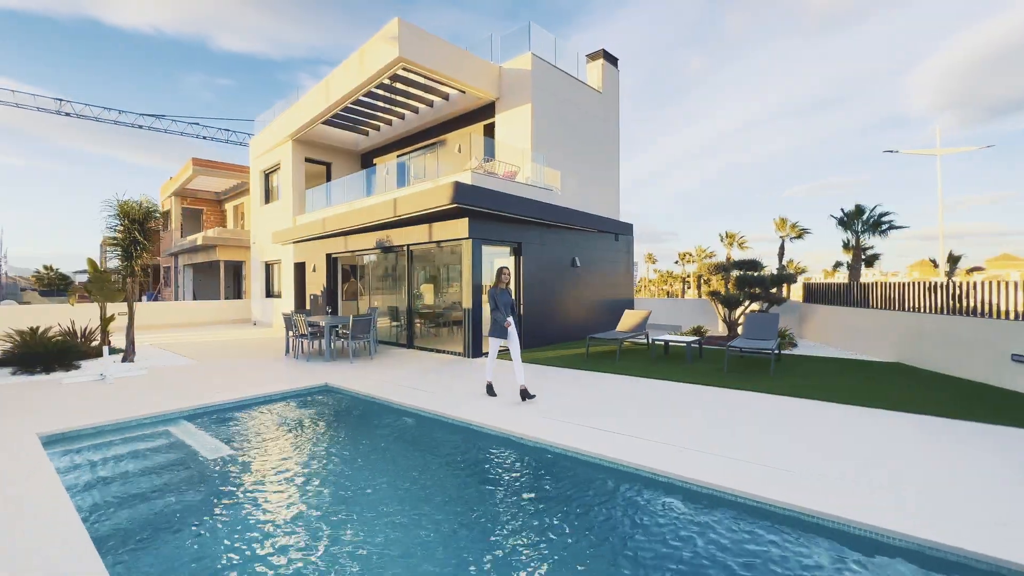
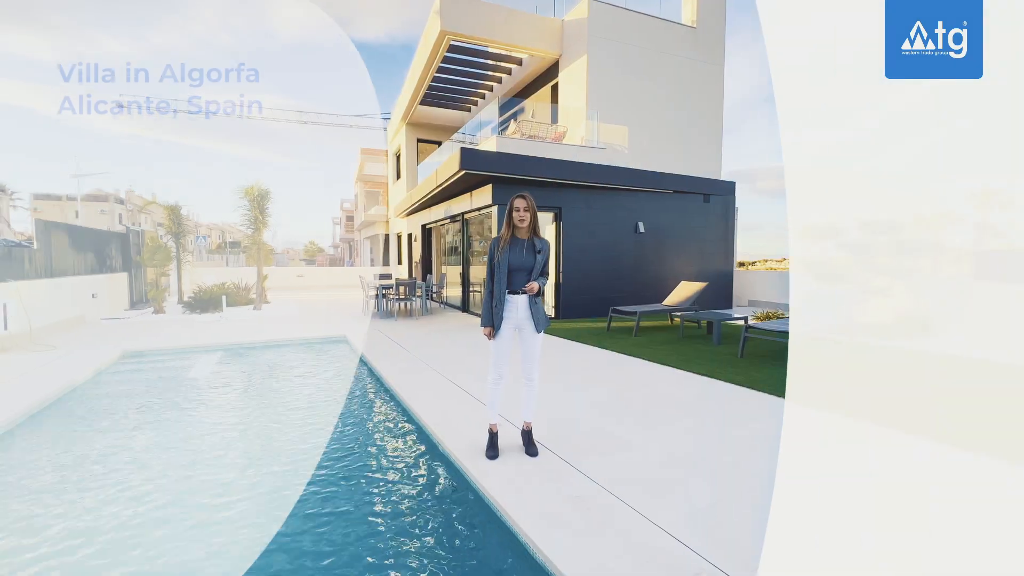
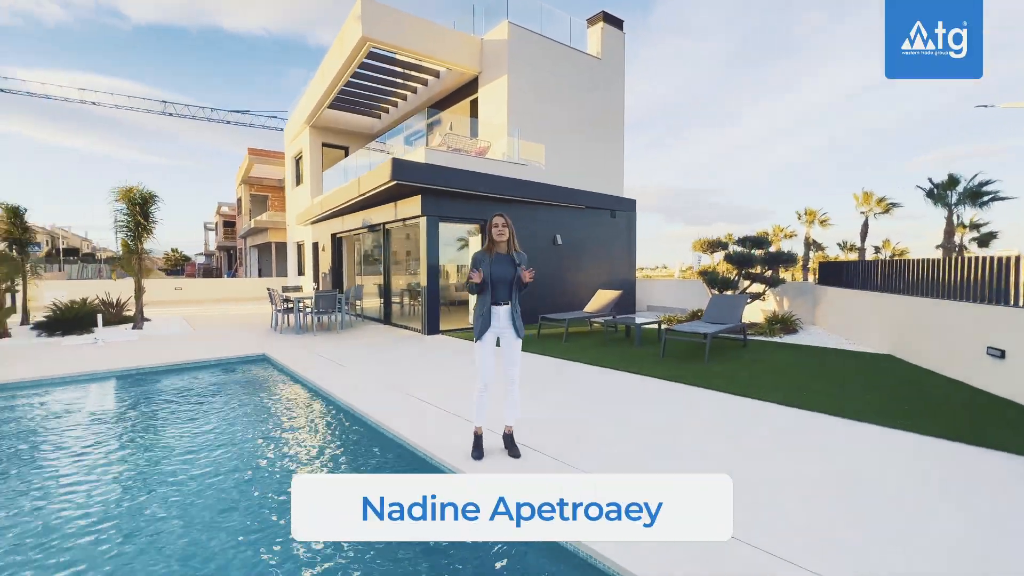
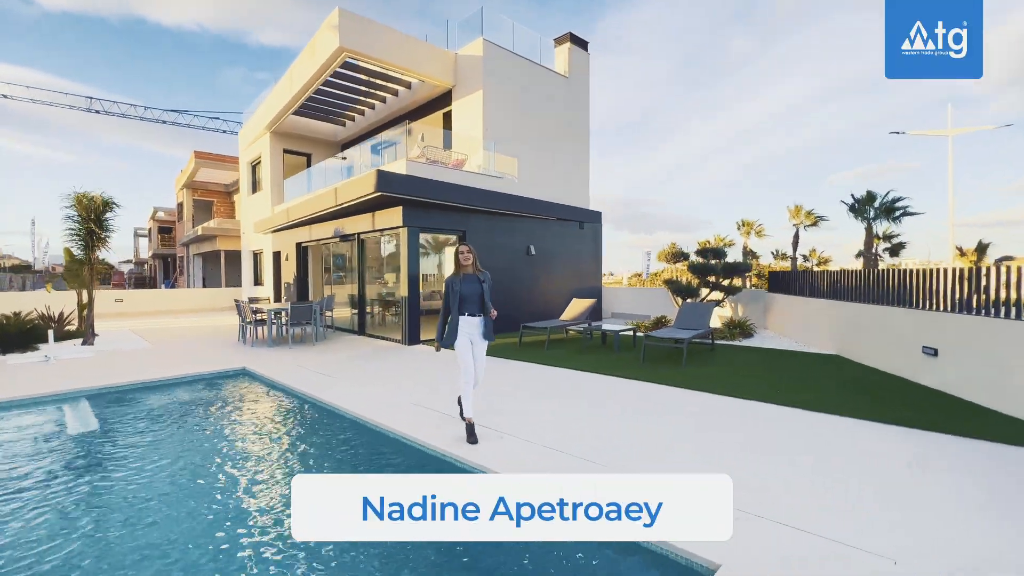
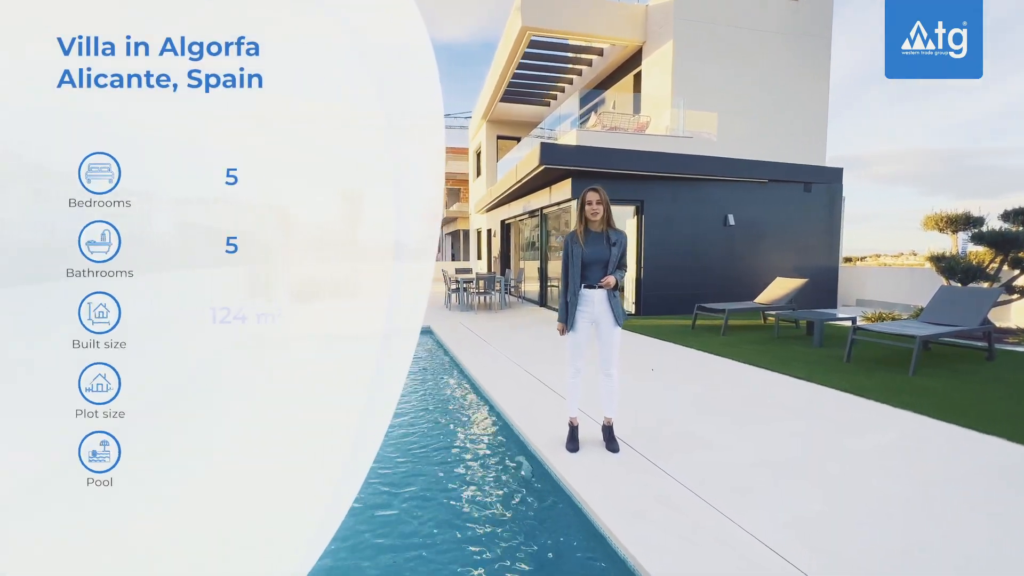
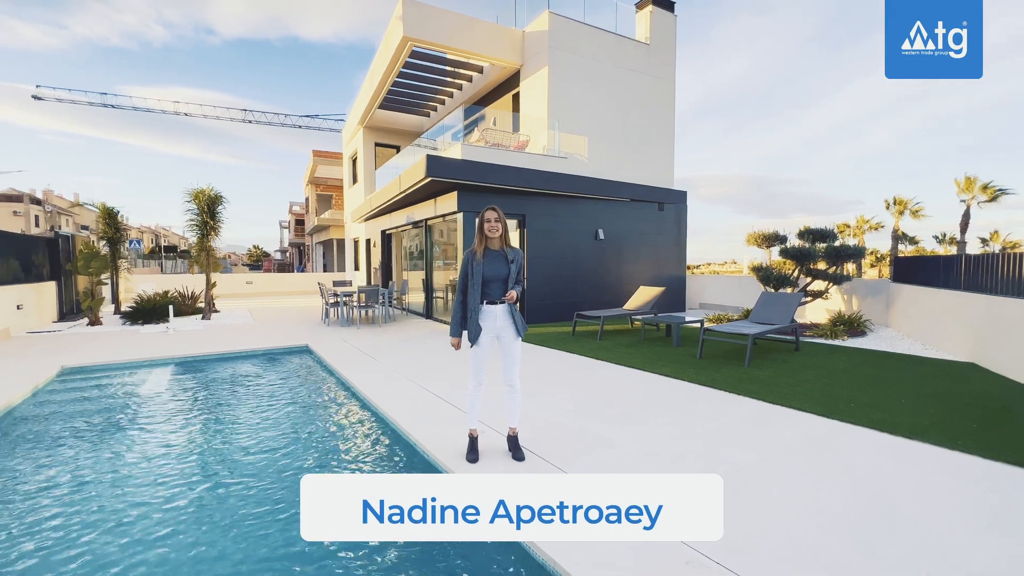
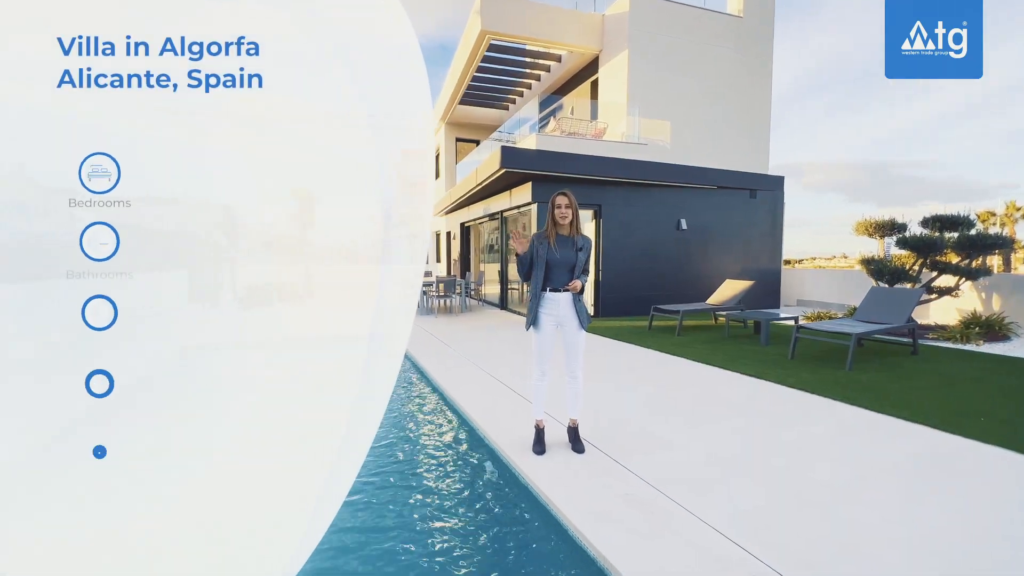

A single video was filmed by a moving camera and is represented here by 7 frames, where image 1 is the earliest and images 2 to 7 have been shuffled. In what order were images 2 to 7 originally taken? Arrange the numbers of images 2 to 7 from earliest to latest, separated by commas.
4, 3, 6, 2, 7, 5
